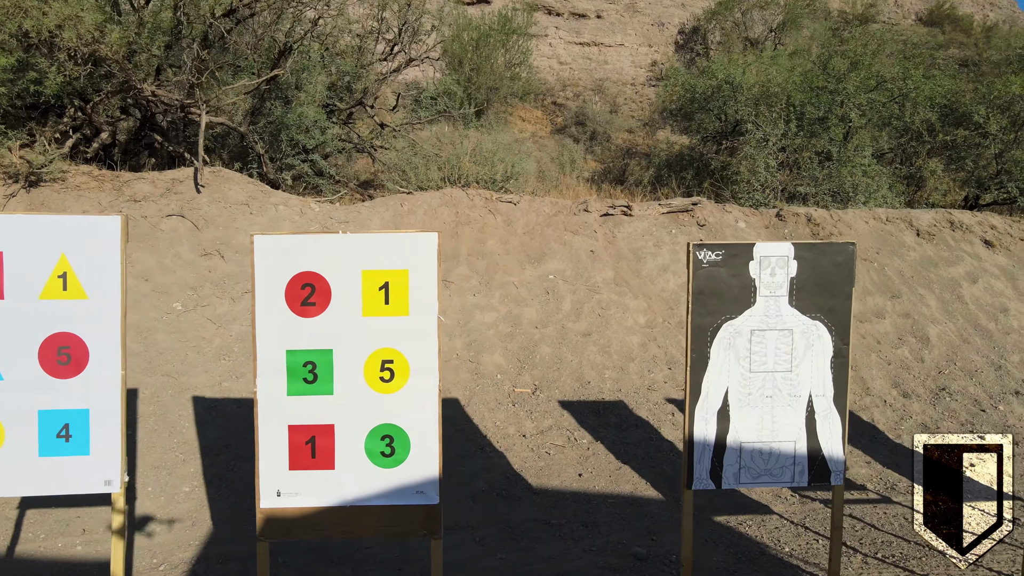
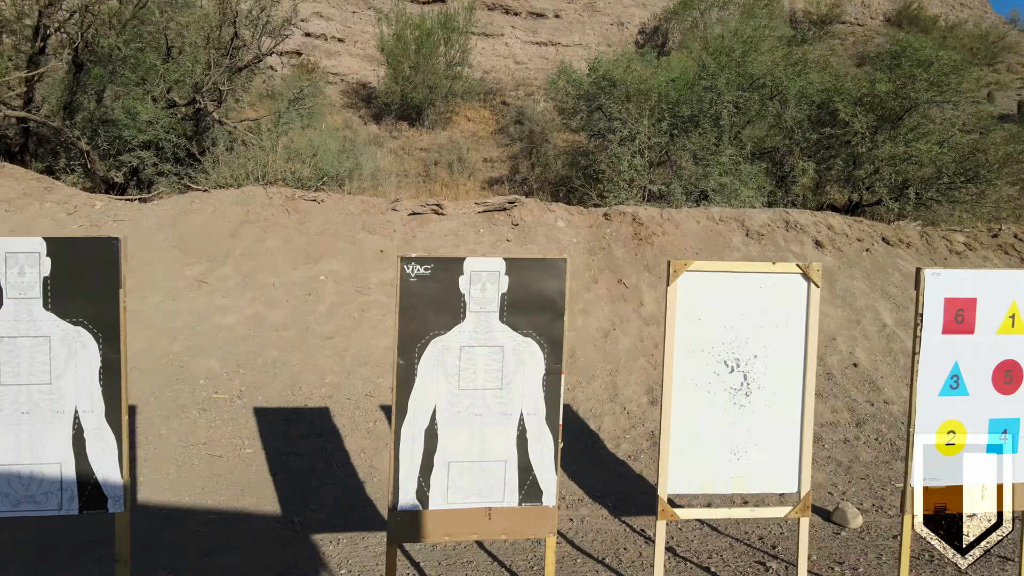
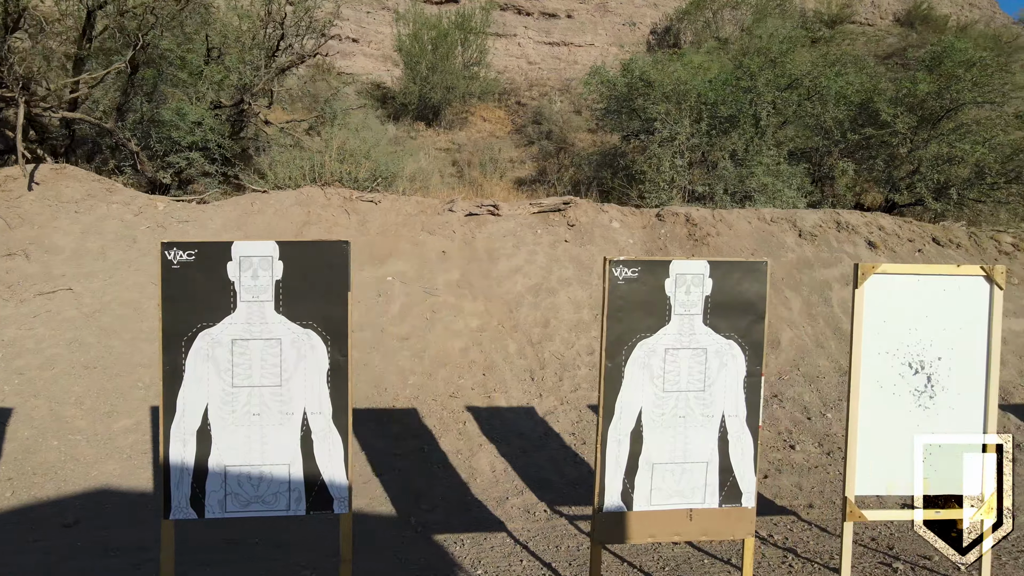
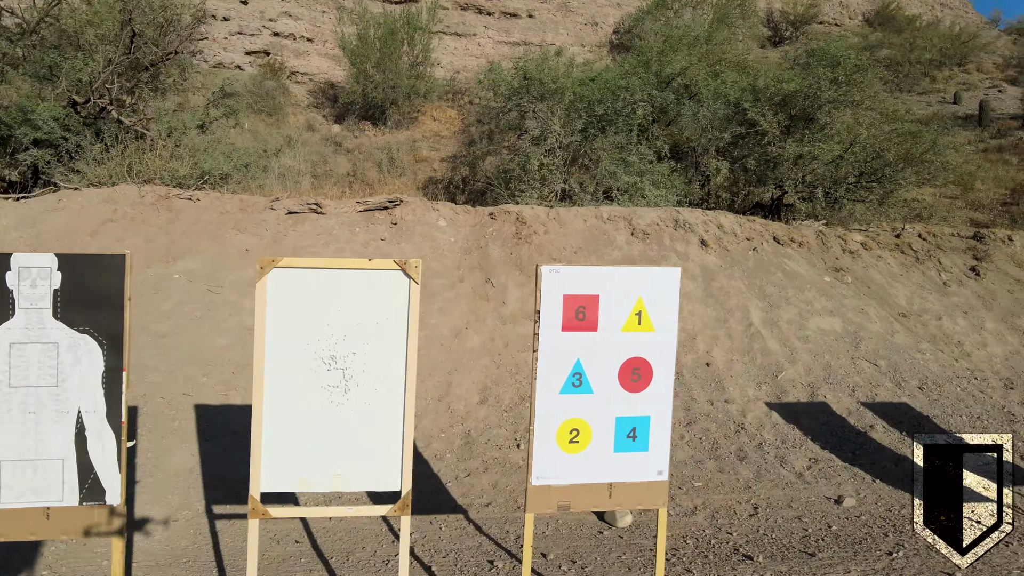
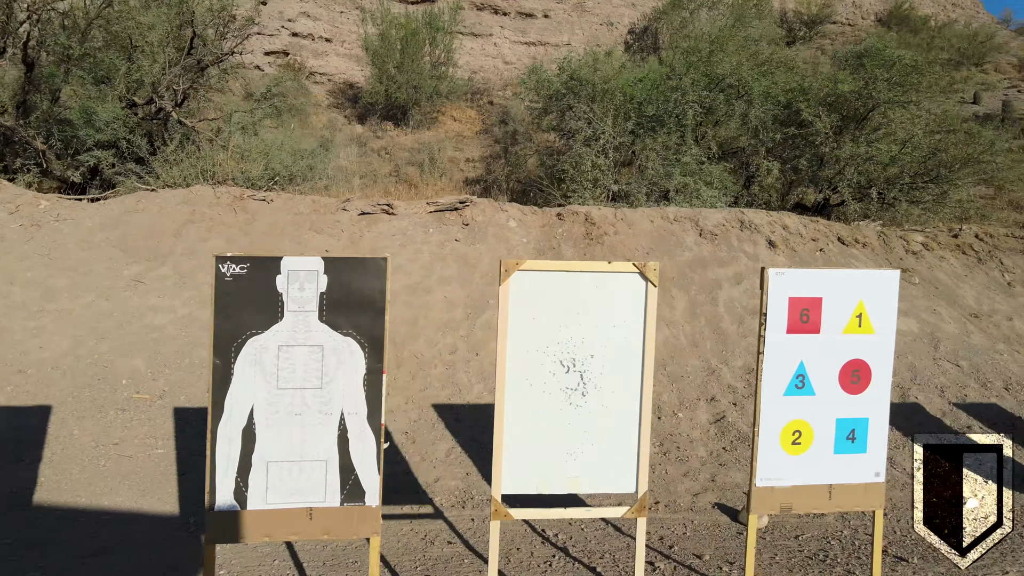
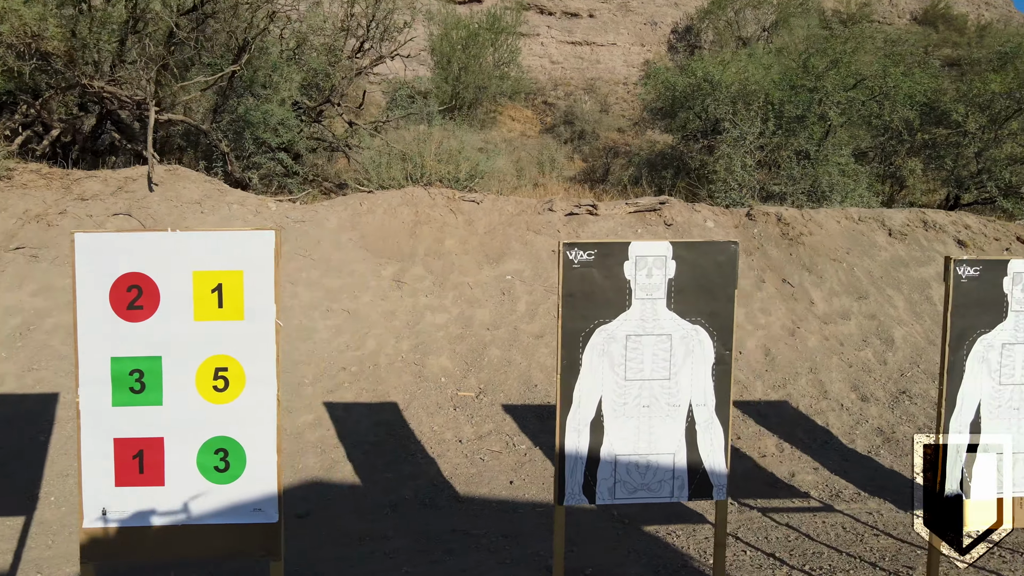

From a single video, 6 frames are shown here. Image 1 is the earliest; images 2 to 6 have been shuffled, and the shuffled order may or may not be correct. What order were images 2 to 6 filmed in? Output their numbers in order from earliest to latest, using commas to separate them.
6, 3, 2, 5, 4
